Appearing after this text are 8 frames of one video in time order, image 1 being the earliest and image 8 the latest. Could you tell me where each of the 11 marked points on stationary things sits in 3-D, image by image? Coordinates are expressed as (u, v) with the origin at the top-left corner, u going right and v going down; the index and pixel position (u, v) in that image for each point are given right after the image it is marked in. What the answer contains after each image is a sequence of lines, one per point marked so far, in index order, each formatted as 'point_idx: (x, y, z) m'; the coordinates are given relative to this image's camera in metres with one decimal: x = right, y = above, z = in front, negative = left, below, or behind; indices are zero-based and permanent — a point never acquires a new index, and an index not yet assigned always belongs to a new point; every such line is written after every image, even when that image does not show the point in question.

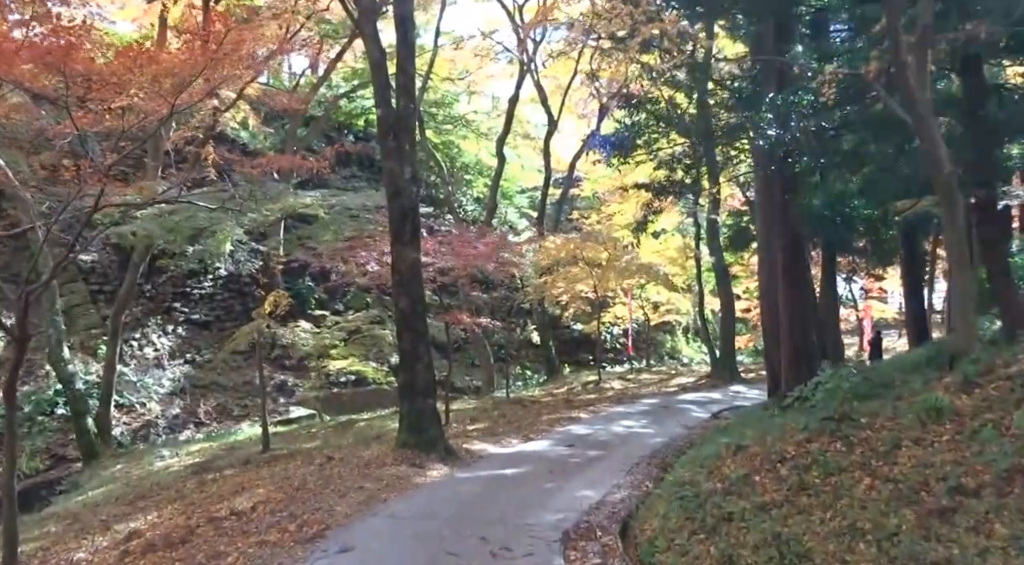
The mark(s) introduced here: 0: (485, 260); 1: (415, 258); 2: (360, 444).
0: (-0.4, +0.4, +15.7) m
1: (-1.1, +0.3, +11.2) m
2: (-1.9, -2.0, +12.8) m
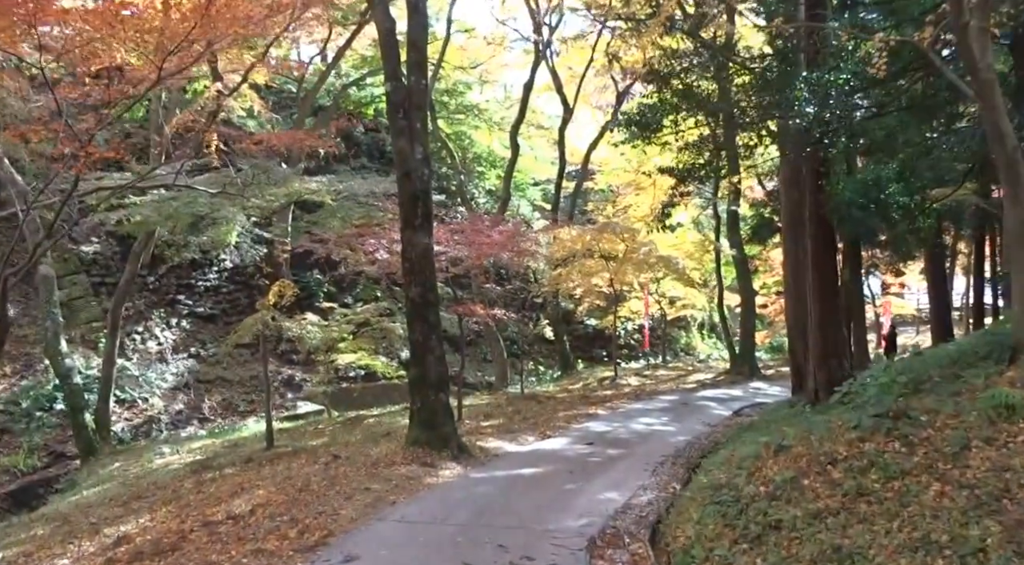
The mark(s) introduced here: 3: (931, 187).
0: (-0.2, +0.5, +15.1) m
1: (-0.9, +0.4, +10.6) m
2: (-1.8, -1.9, +12.2) m
3: (+5.4, +1.2, +12.7) m
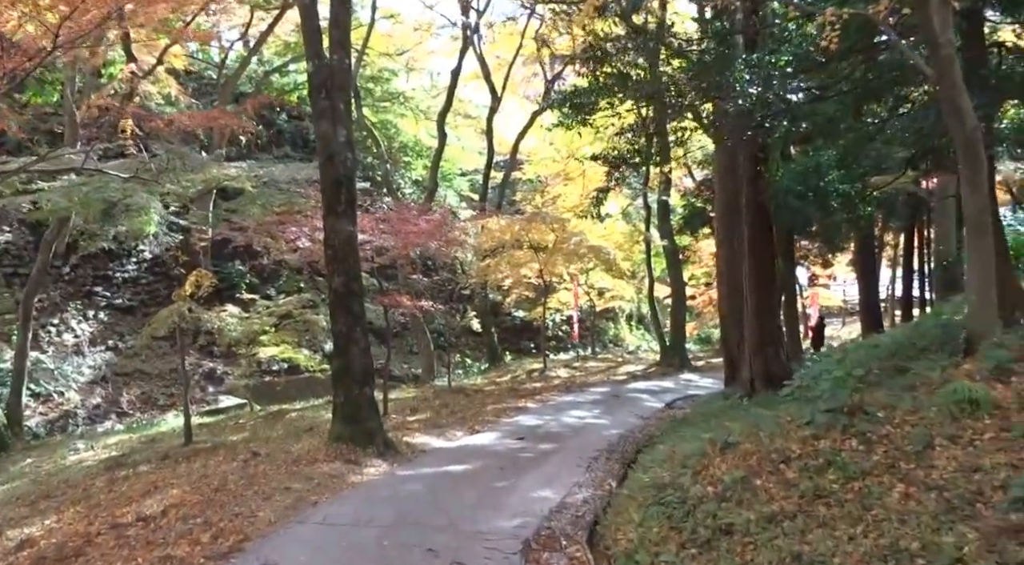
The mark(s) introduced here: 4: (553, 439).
0: (-1.2, +0.7, +14.5) m
1: (-1.6, +0.5, +10.0) m
2: (-2.6, -1.8, +11.5) m
3: (+4.5, +1.3, +12.6) m
4: (+0.5, -1.8, +11.5) m
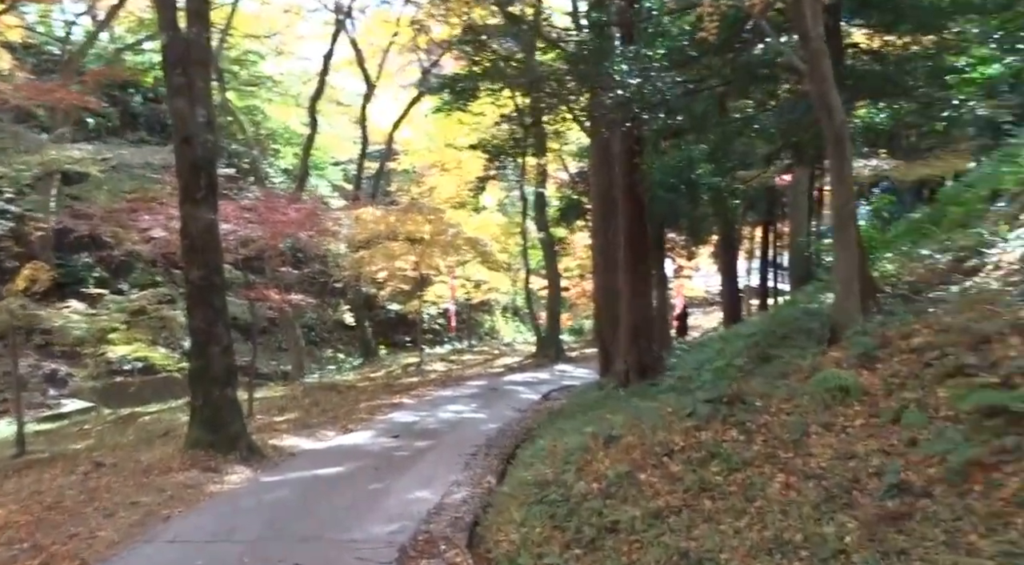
0: (-3.0, +0.8, +14.0) m
1: (-2.8, +0.6, +9.4) m
2: (-4.0, -1.7, +10.8) m
3: (+2.9, +1.5, +12.7) m
4: (-0.9, -1.7, +11.2) m
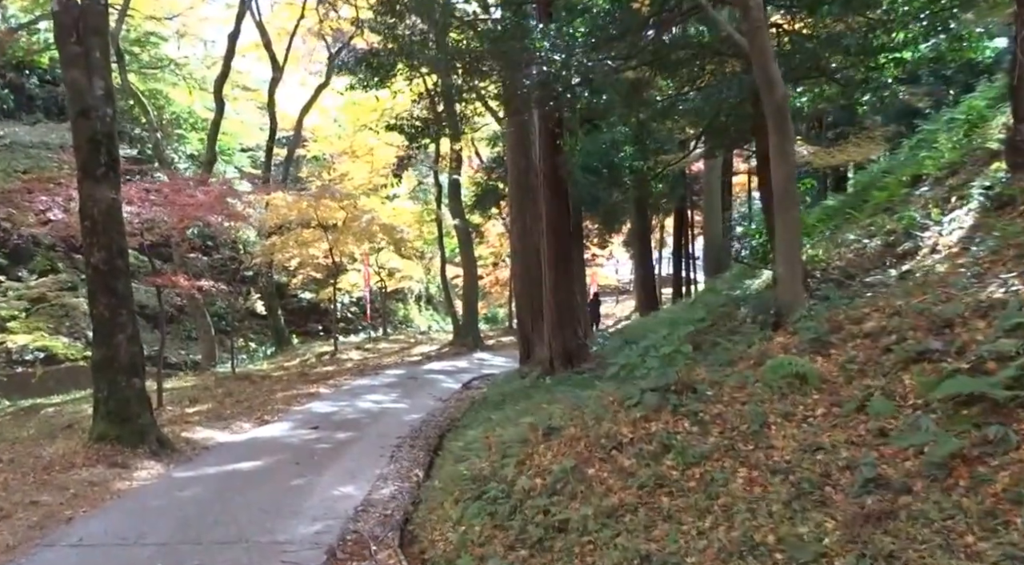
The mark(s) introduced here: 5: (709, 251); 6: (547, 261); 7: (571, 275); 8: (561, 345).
0: (-4.0, +1.0, +13.3) m
1: (-3.5, +0.7, +8.8) m
2: (-4.7, -1.6, +10.1) m
3: (+1.9, +1.6, +12.6) m
4: (-1.8, -1.6, +10.7) m
5: (+3.9, +0.6, +19.9) m
6: (+0.4, +0.3, +12.4) m
7: (+0.8, +0.1, +12.3) m
8: (+0.6, -0.8, +12.5) m
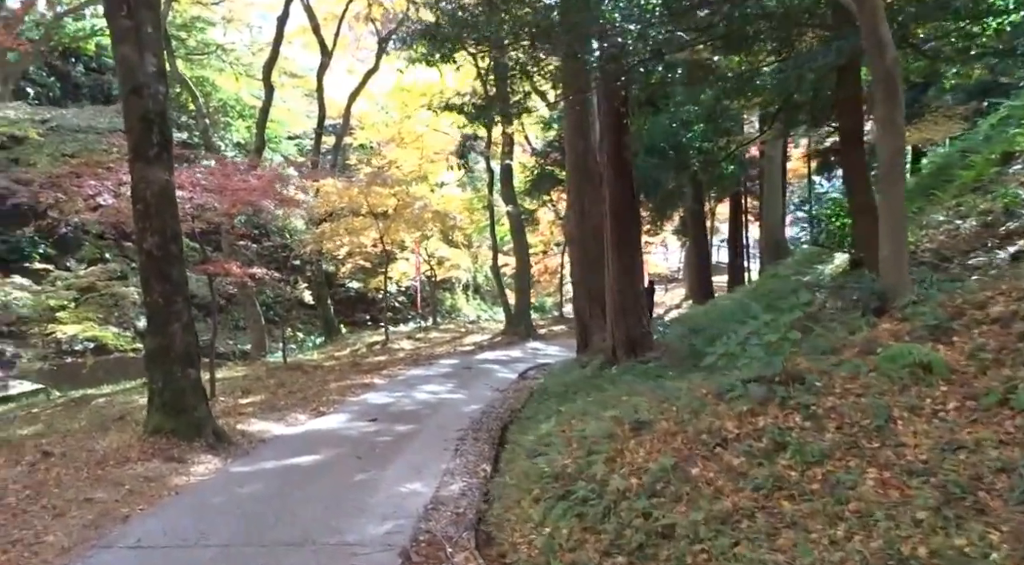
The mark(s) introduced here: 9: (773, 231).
0: (-3.3, +1.1, +13.0) m
1: (-2.9, +0.8, +8.4) m
2: (-4.1, -1.4, +9.9) m
3: (+2.7, +1.8, +12.0) m
4: (-1.1, -1.4, +10.4) m
5: (+4.9, +0.9, +19.2) m
6: (+1.2, +0.4, +11.9) m
7: (+1.5, +0.2, +11.8) m
8: (+1.3, -0.6, +12.0) m
9: (+5.0, +1.0, +19.2) m
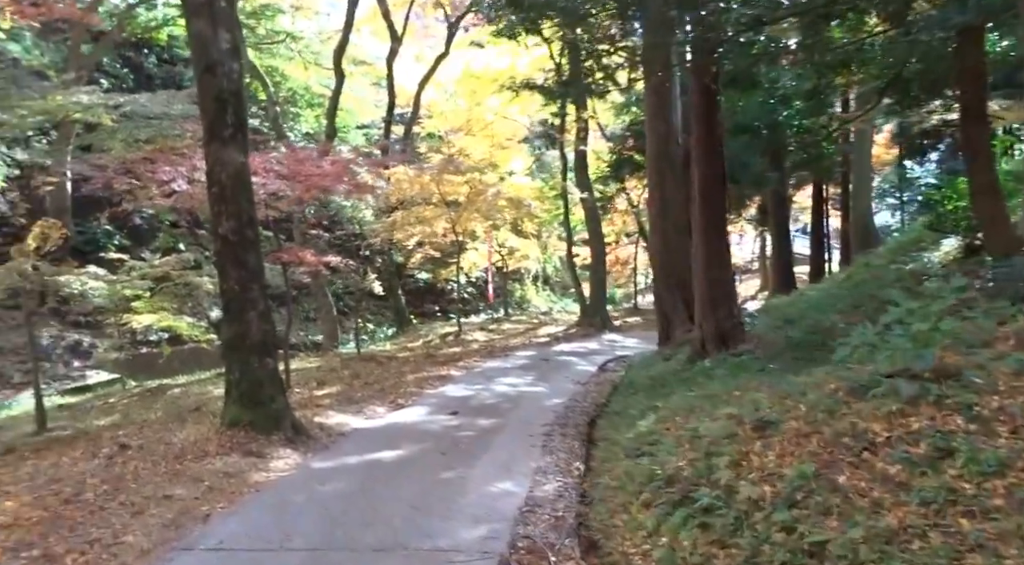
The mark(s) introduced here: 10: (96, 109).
0: (-2.2, +1.3, +12.6) m
1: (-2.2, +0.9, +8.1) m
2: (-3.3, -1.3, +9.6) m
3: (+3.6, +2.0, +11.3) m
4: (-0.2, -1.3, +9.9) m
5: (+6.3, +1.1, +18.4) m
6: (+2.1, +0.6, +11.3) m
7: (+2.4, +0.4, +11.2) m
8: (+2.3, -0.5, +11.4) m
9: (+6.4, +1.2, +18.3) m
10: (-4.8, +2.0, +11.7) m
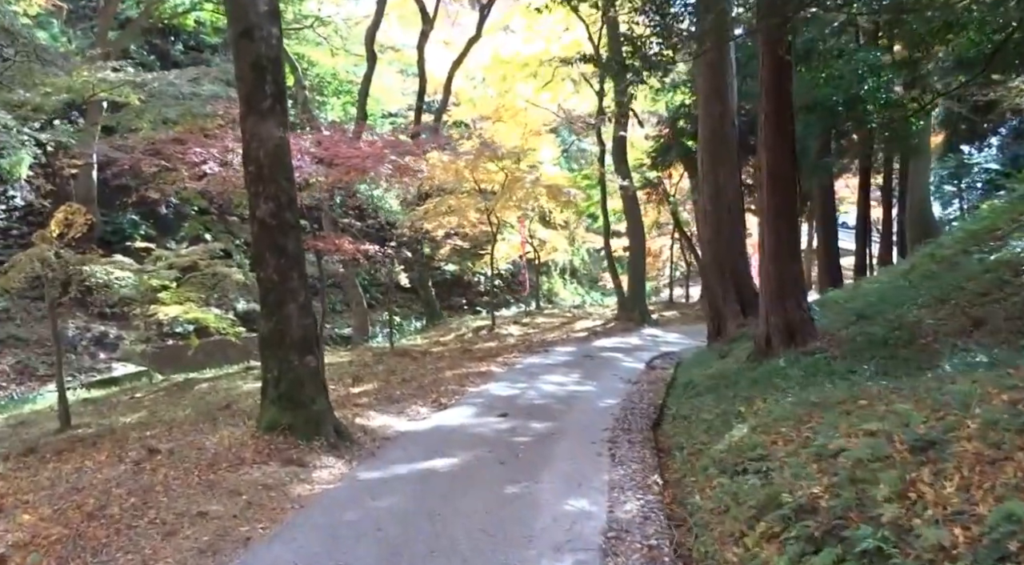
0: (-1.7, +1.4, +11.9) m
1: (-1.7, +1.0, +7.4) m
2: (-2.8, -1.2, +8.9) m
3: (+4.2, +2.0, +10.4) m
4: (+0.3, -1.2, +9.2) m
5: (+7.0, +1.2, +17.5) m
6: (+2.6, +0.7, +10.4) m
7: (+3.0, +0.5, +10.4) m
8: (+2.8, -0.4, +10.5) m
9: (+7.1, +1.3, +17.4) m
10: (-4.3, +2.1, +11.0) m
